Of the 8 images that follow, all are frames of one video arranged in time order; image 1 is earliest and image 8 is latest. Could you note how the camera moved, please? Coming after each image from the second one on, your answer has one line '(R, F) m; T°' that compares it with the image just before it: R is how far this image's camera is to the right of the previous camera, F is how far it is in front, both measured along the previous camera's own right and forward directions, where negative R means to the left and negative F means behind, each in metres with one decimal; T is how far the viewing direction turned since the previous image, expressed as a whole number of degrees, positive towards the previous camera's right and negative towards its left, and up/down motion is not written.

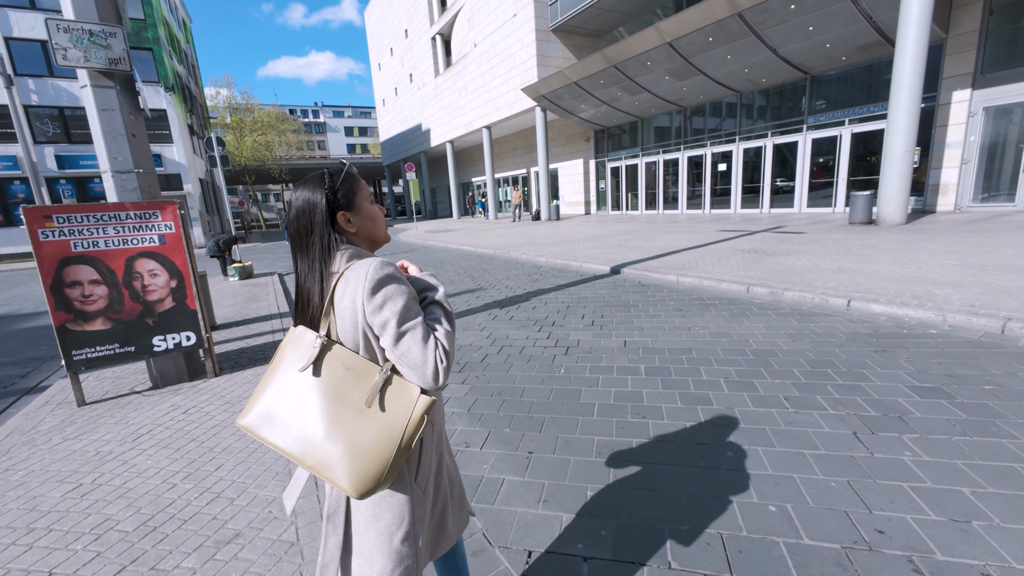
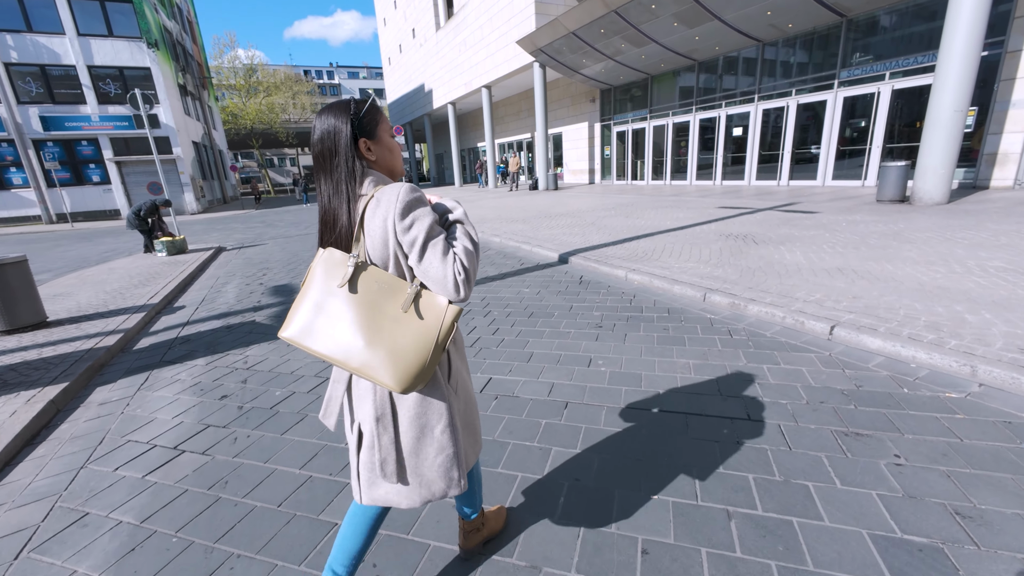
(+1.4, +1.3) m; -3°
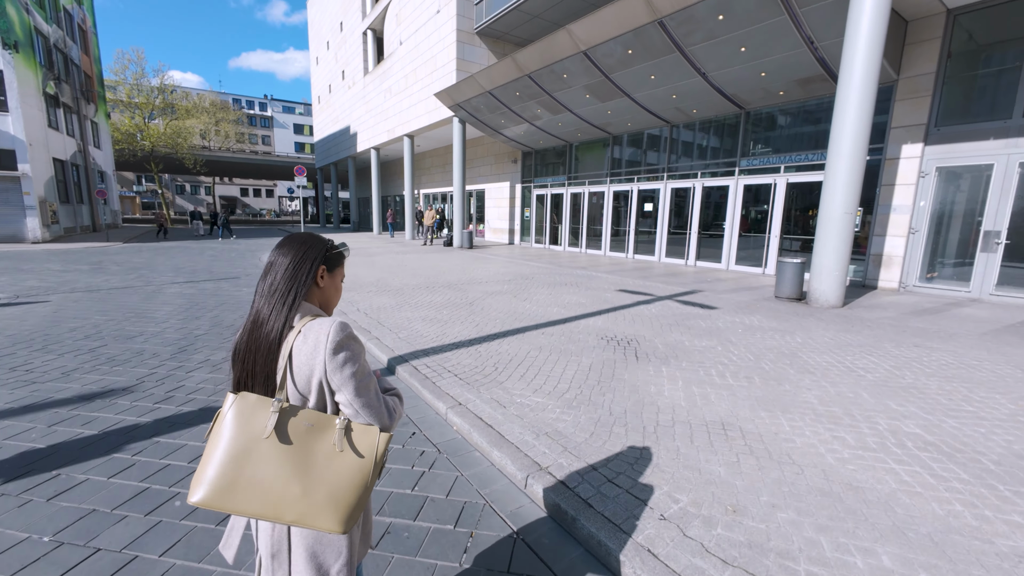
(+1.3, +1.4) m; +8°
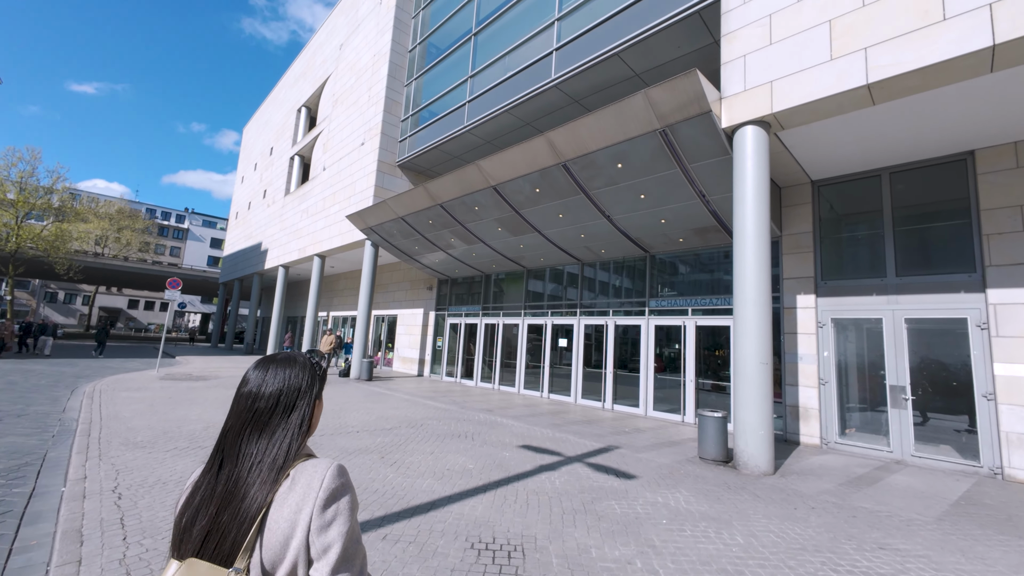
(+0.8, +1.3) m; +9°
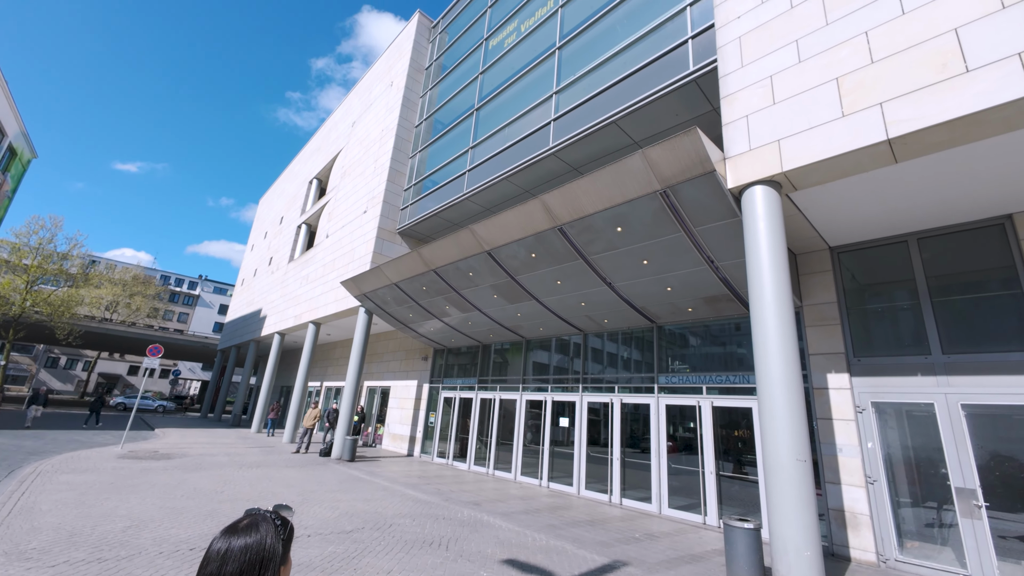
(+0.3, +0.9) m; -1°
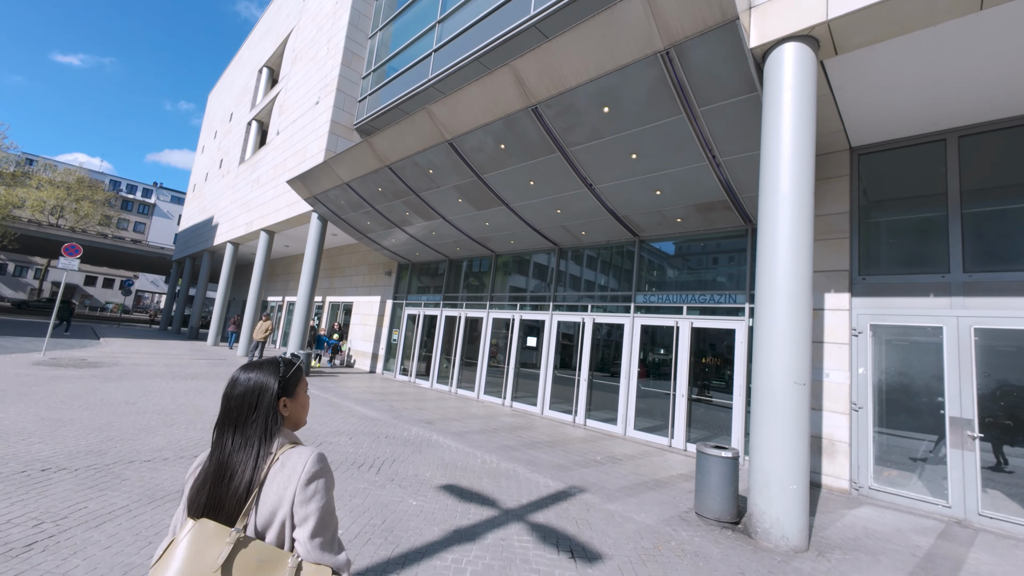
(+0.4, +1.3) m; +3°
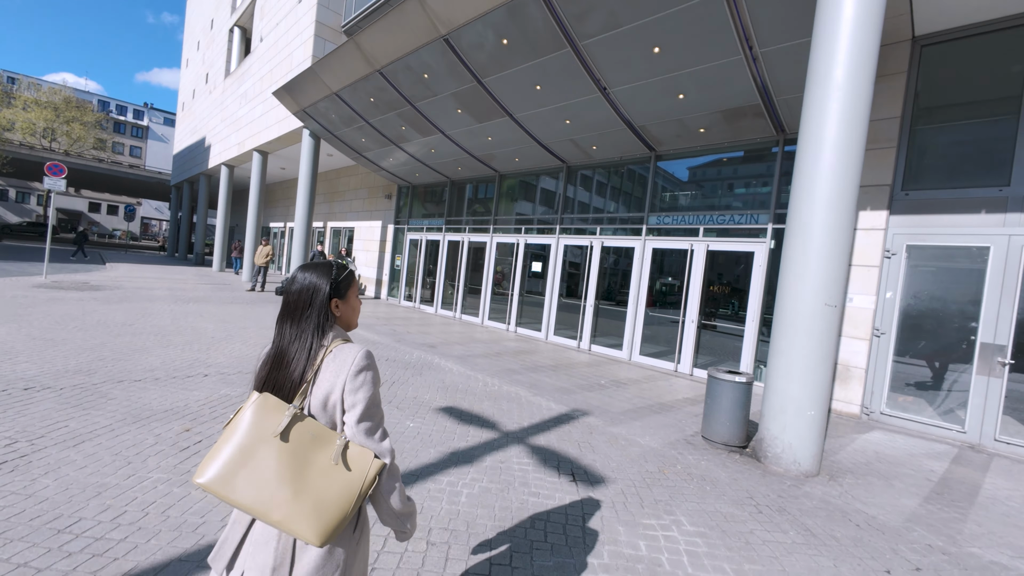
(+0.1, +0.5) m; -1°
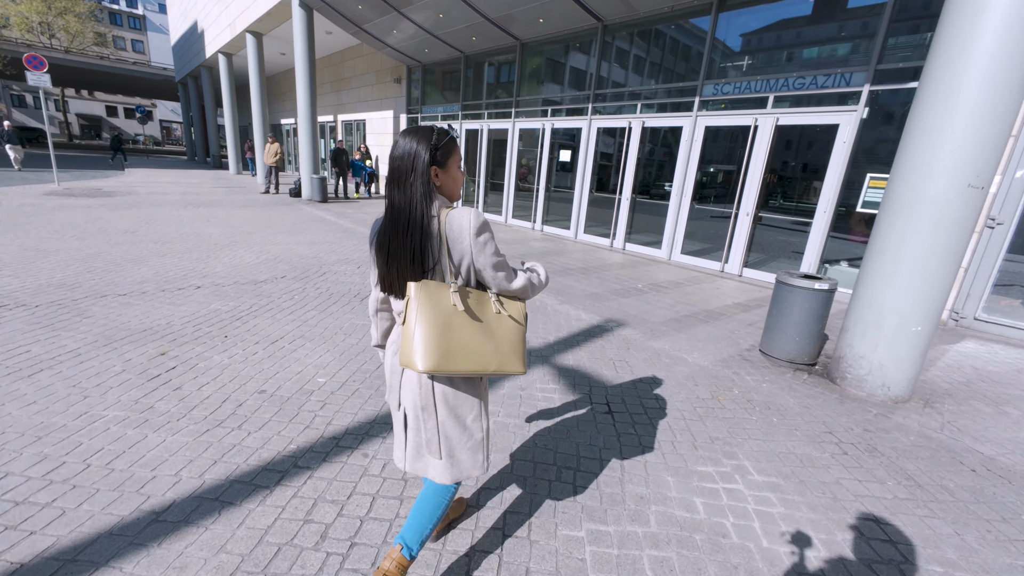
(+0.1, +0.8) m; -4°
